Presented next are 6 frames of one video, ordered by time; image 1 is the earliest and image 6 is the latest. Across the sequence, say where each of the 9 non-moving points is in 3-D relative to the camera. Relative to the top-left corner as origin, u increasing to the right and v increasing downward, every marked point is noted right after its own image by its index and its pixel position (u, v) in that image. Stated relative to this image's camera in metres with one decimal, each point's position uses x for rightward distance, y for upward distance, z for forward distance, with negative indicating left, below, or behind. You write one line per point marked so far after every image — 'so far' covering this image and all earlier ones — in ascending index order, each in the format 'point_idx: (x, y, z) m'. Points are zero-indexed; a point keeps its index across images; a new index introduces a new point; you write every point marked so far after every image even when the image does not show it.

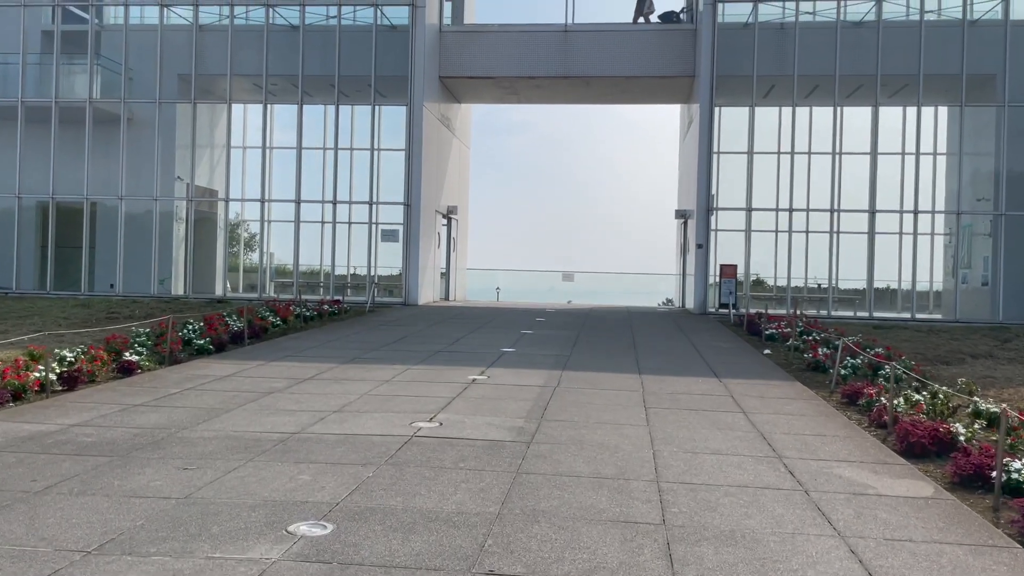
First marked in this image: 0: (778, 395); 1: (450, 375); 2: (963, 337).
0: (+3.2, -1.3, +10.1) m
1: (-0.8, -1.1, +11.0) m
2: (+9.1, -1.0, +17.0) m
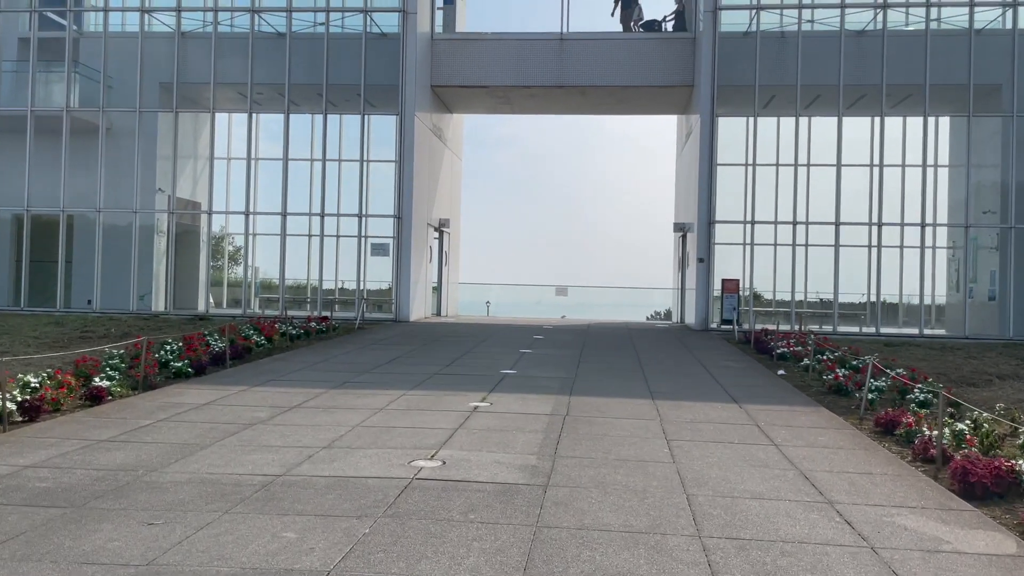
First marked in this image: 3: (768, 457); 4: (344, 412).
0: (+3.3, -1.5, +9.3) m
1: (-0.8, -1.4, +10.2) m
2: (+9.0, -1.3, +16.3) m
3: (+2.3, -1.5, +7.7) m
4: (-1.9, -1.4, +9.5) m
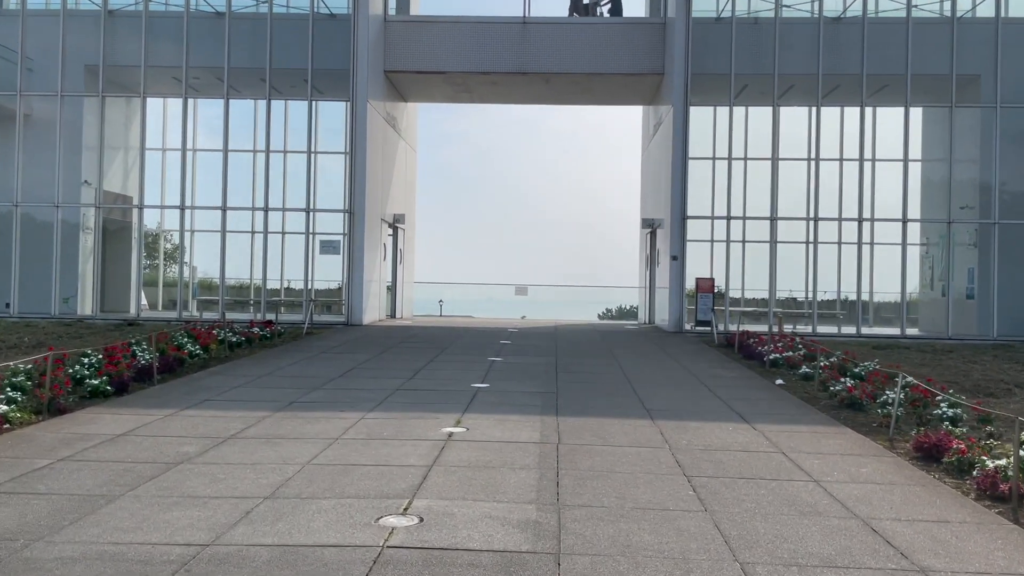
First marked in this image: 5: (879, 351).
0: (+3.1, -1.5, +8.0) m
1: (-1.0, -1.4, +8.6) m
2: (+8.4, -1.3, +15.3) m
3: (+2.3, -1.6, +6.3) m
4: (-2.0, -1.4, +7.8) m
5: (+6.9, -1.2, +16.1) m
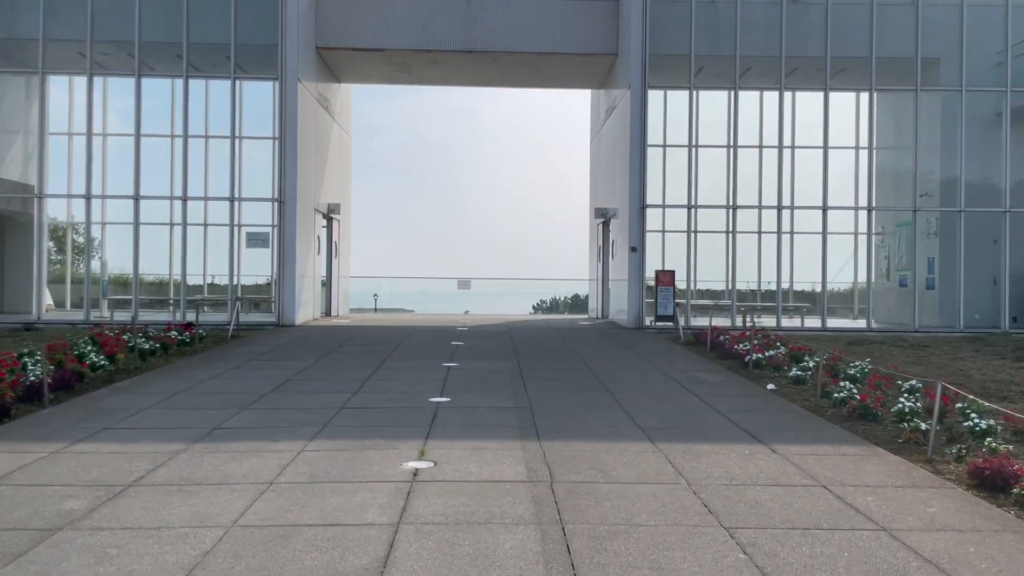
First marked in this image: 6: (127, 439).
0: (+2.9, -1.5, +6.7) m
1: (-1.2, -1.4, +6.9) m
2: (+7.7, -1.1, +14.3) m
3: (+2.2, -1.6, +4.9) m
4: (-2.2, -1.5, +6.1) m
5: (+6.1, -1.1, +15.0) m
6: (-3.6, -1.4, +7.9) m
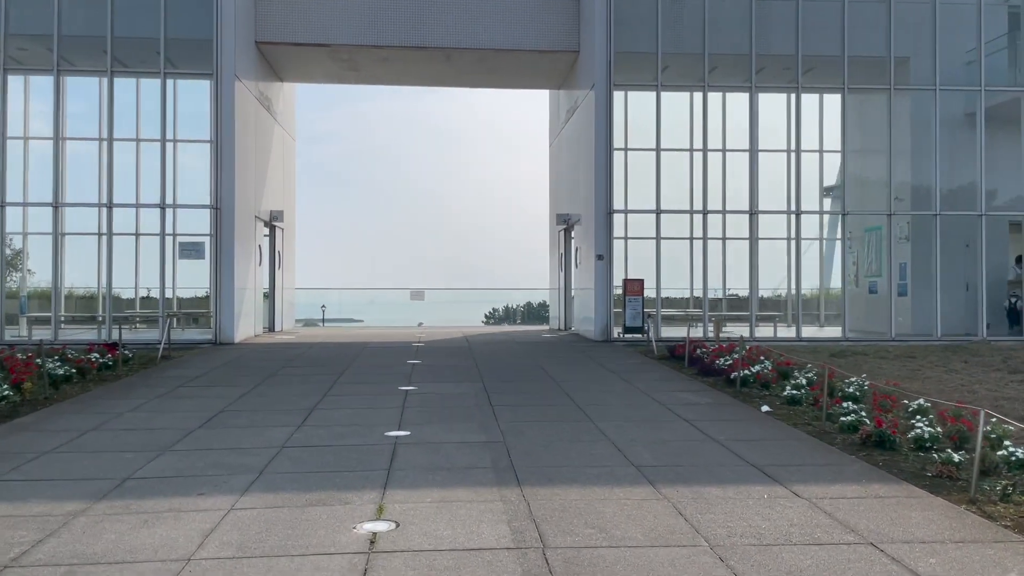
0: (+2.8, -1.6, +5.6) m
1: (-1.3, -1.6, +5.6) m
2: (+7.1, -1.2, +13.5) m
3: (+2.2, -1.7, +3.8) m
4: (-2.2, -1.6, +4.7) m
5: (+5.5, -1.2, +14.1) m
6: (-3.8, -1.6, +6.4) m
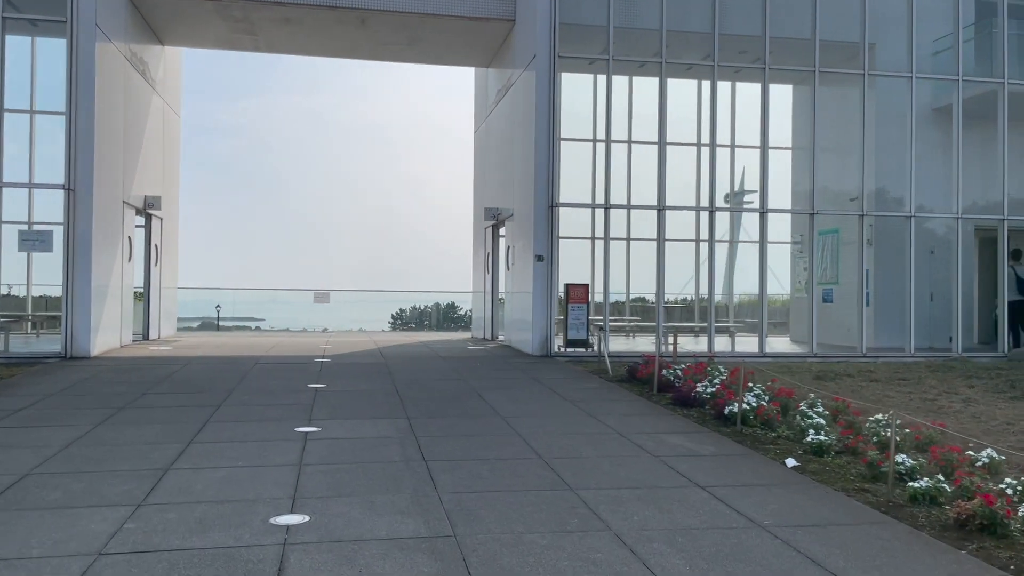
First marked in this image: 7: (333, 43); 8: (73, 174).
0: (+2.8, -1.7, +3.1) m
1: (-1.3, -1.7, +2.7) m
2: (+6.2, -1.4, +11.5) m
3: (+2.4, -1.8, +1.3) m
4: (-2.1, -1.7, +1.7) m
5: (+4.5, -1.4, +11.9) m
6: (-3.9, -1.6, +3.2) m
7: (-4.2, +5.6, +19.5) m
8: (-8.0, +2.1, +15.4) m
